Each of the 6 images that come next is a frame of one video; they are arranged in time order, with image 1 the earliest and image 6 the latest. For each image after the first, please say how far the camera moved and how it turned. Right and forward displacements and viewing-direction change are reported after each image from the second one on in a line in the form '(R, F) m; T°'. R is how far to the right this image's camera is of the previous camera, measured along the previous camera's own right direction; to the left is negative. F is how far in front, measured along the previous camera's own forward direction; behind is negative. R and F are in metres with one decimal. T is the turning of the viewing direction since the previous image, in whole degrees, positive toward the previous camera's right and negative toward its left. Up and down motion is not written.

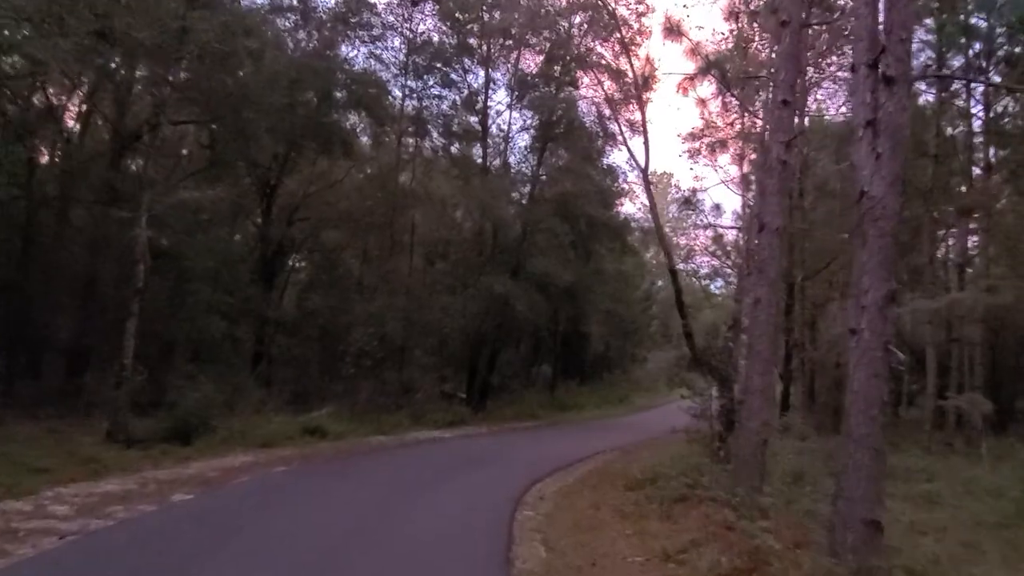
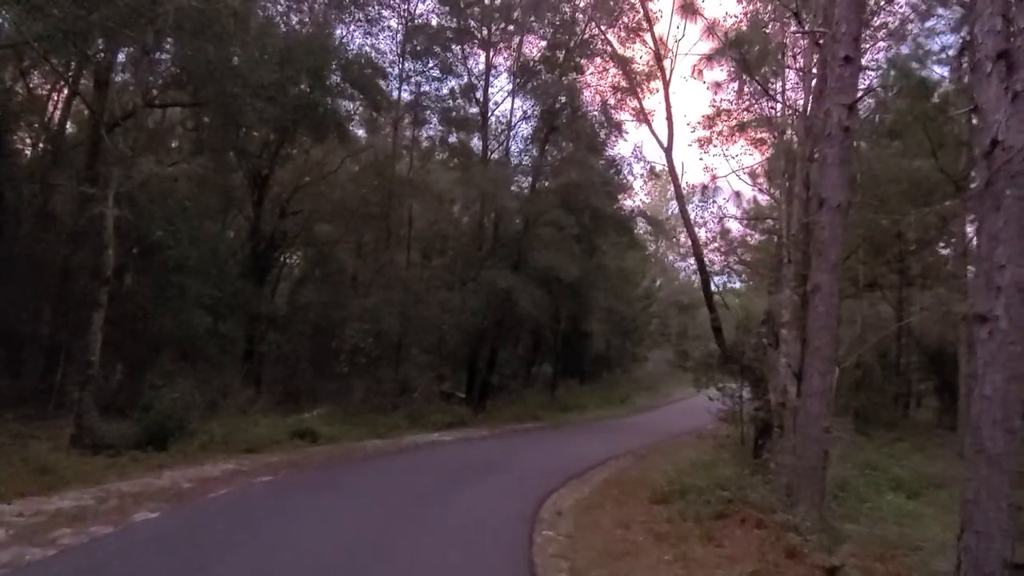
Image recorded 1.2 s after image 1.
(-0.3, +1.4) m; 0°
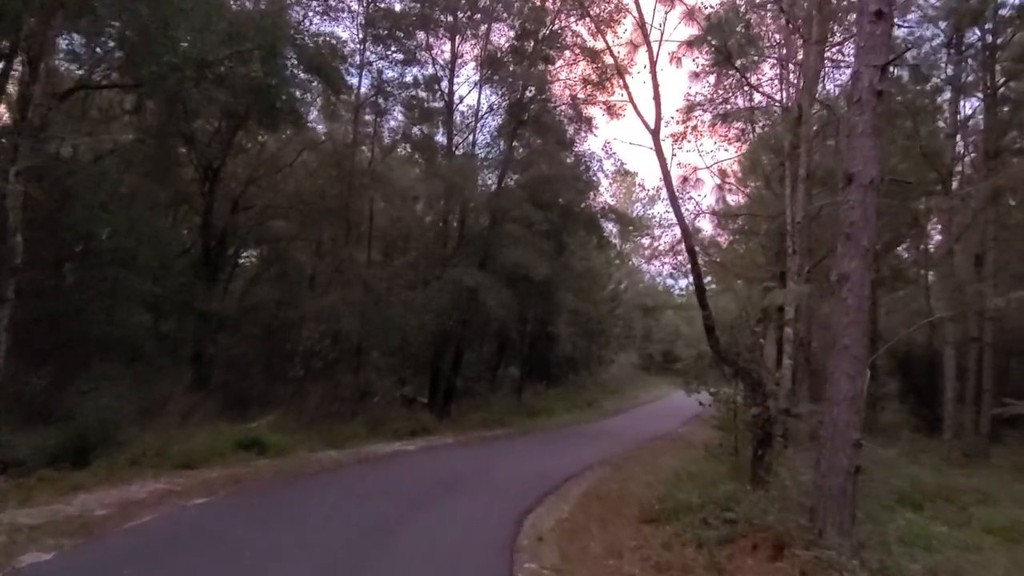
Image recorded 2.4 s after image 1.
(-0.2, +1.4) m; +3°
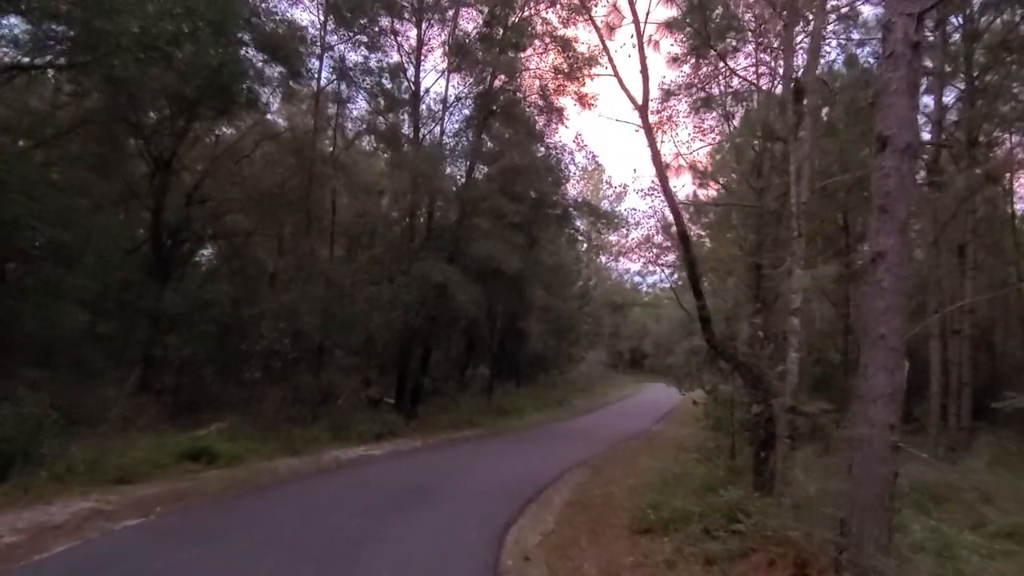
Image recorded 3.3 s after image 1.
(-0.2, +1.1) m; +3°
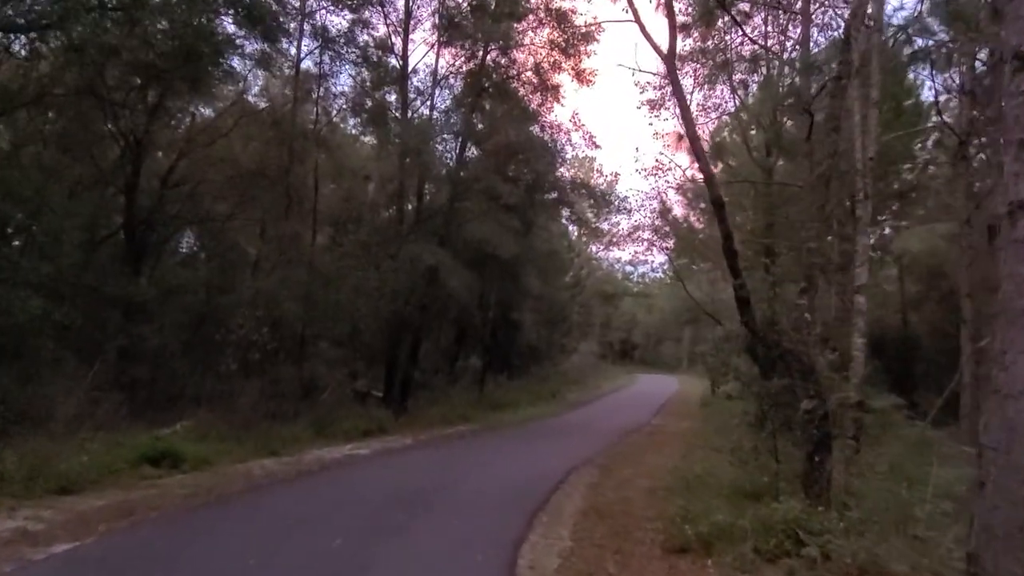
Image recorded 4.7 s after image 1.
(-0.3, +1.6) m; +1°
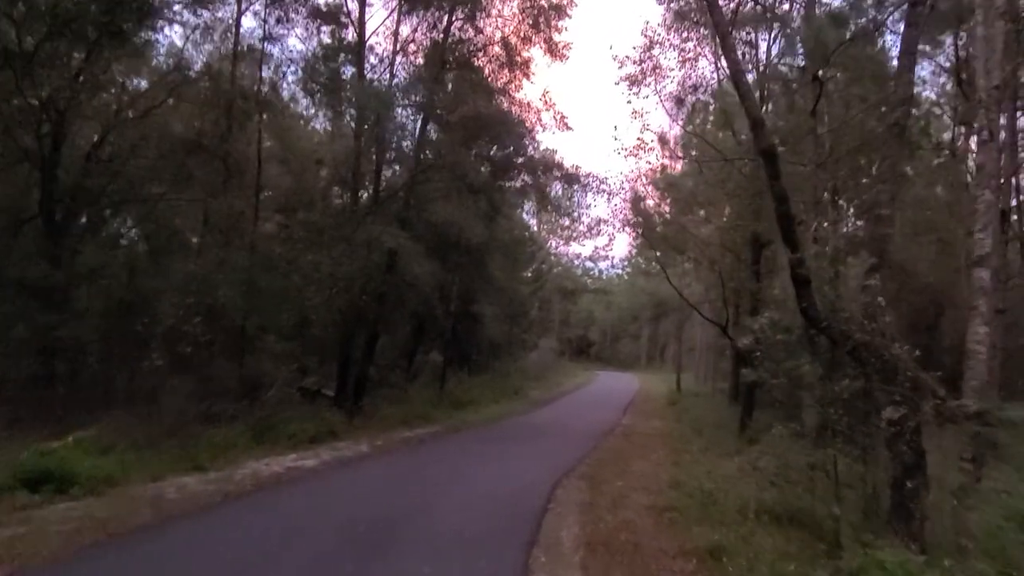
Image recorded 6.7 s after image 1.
(-0.4, +2.3) m; +4°
